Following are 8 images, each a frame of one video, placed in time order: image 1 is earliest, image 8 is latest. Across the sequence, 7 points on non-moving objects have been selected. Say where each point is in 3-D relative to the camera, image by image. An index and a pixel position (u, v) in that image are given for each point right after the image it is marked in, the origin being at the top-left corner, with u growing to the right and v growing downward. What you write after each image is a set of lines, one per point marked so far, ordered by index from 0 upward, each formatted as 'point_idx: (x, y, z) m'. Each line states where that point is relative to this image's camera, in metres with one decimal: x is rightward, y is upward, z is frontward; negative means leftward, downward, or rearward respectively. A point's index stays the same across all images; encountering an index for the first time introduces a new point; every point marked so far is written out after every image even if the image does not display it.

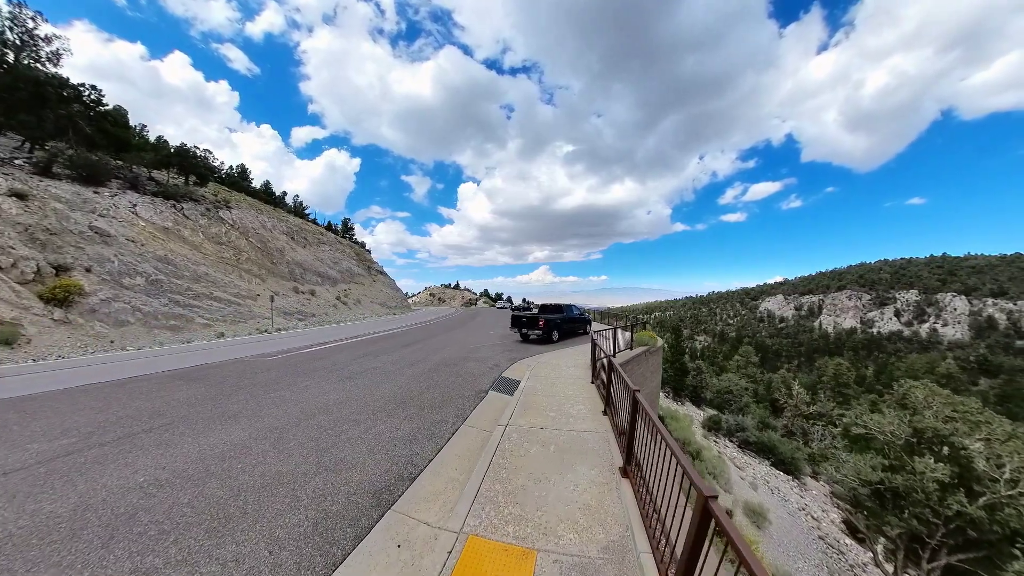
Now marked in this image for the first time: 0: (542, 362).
0: (+0.6, -1.5, +7.0) m
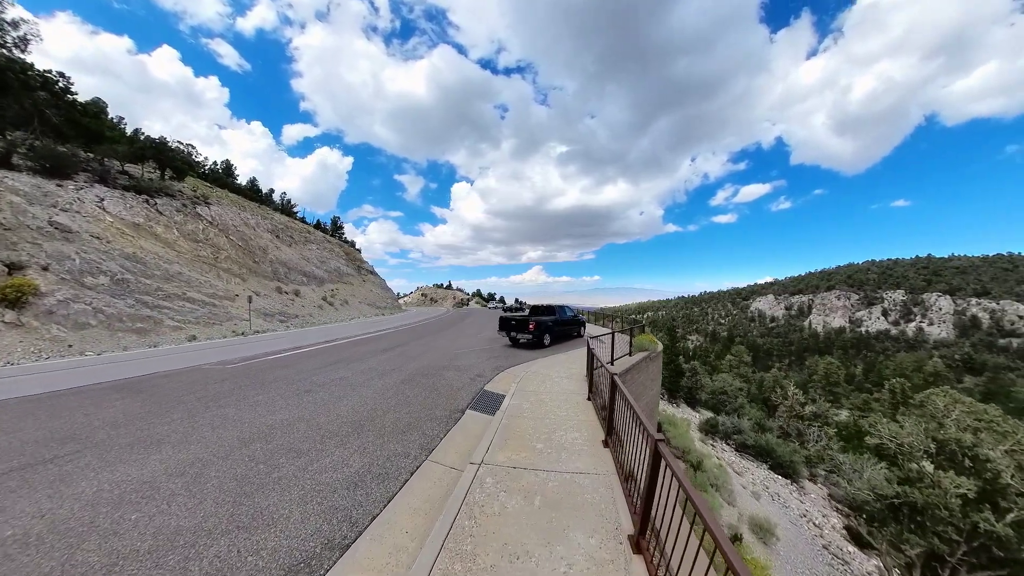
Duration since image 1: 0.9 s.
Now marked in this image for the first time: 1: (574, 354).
0: (+0.3, -1.5, +6.1) m
1: (+1.5, -1.6, +7.9) m
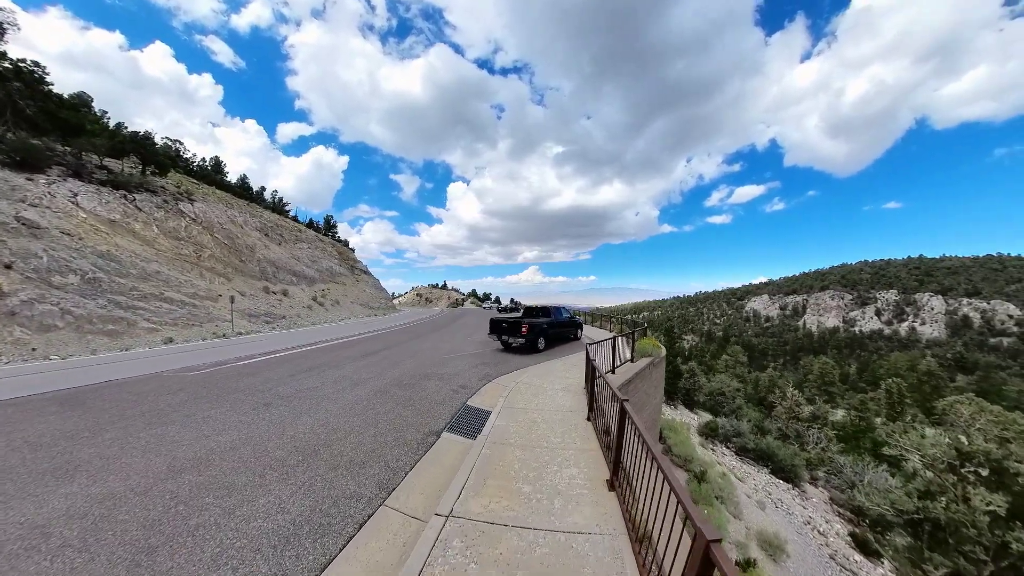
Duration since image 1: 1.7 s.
0: (+0.2, -1.5, +5.4) m
1: (+1.3, -1.6, +7.3) m
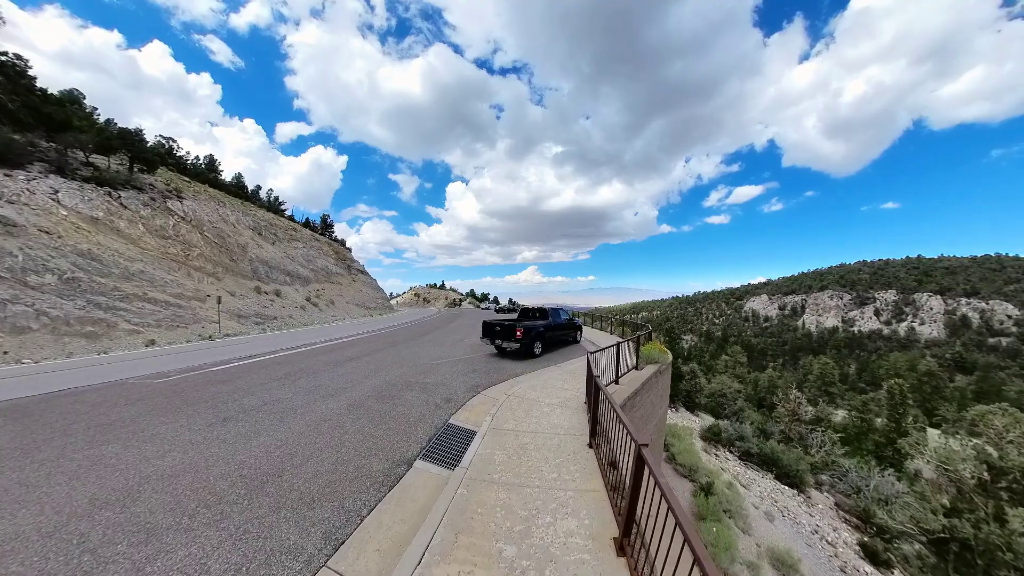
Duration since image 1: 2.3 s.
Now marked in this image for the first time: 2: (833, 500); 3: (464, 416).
0: (0.0, -1.5, +4.8) m
1: (+1.2, -1.6, +6.7) m
2: (+17.9, -11.9, +19.3) m
3: (-0.6, -1.6, +4.3) m
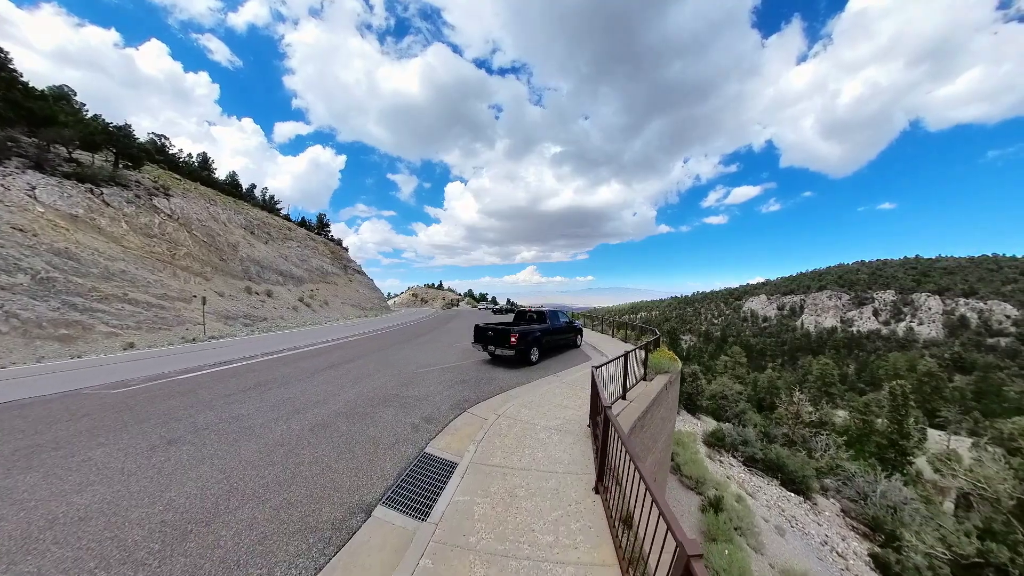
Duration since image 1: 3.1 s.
0: (-0.1, -1.5, +4.2) m
1: (+1.0, -1.6, +6.0) m
2: (+17.8, -11.9, +18.7) m
3: (-0.7, -1.6, +3.6) m
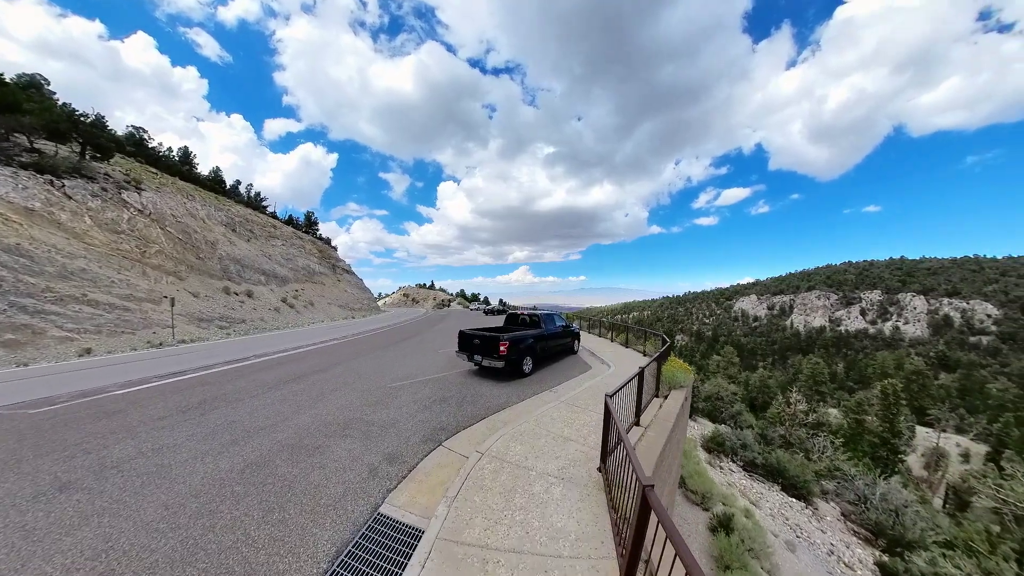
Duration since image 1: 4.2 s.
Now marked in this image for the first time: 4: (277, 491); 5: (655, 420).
0: (-0.2, -1.5, +3.3) m
1: (+0.9, -1.6, +5.1) m
2: (+17.4, -11.9, +18.2) m
3: (-0.8, -1.6, +2.7) m
4: (-2.0, -1.7, +3.0) m
5: (+1.7, -1.6, +4.2) m
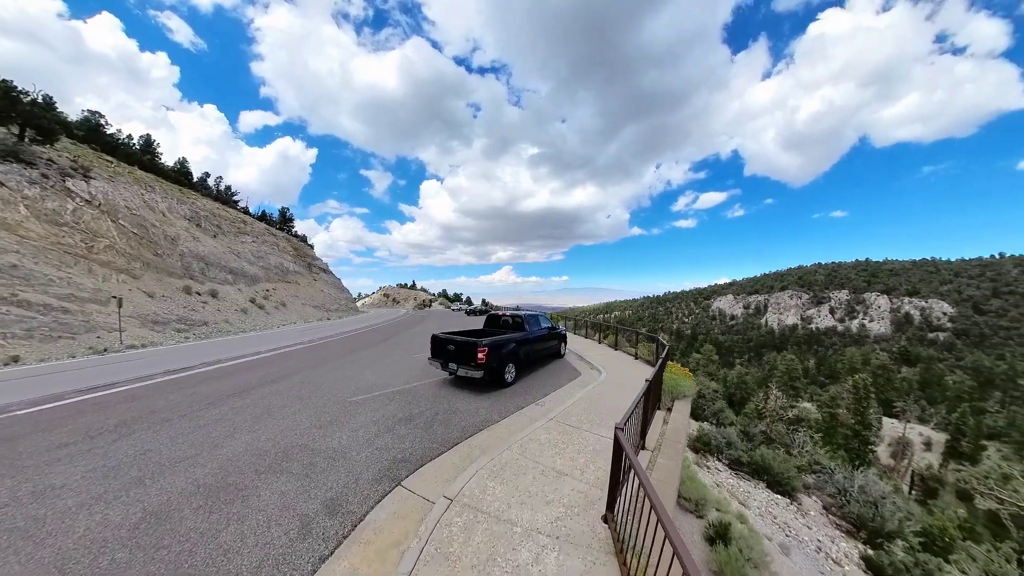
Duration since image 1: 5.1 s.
0: (-0.3, -1.5, +2.6) m
1: (+0.6, -1.6, +4.5) m
2: (+16.5, -11.9, +18.3) m
3: (-0.9, -1.6, +2.0) m
4: (-2.2, -1.7, +2.2) m
5: (+1.5, -1.6, +3.6) m
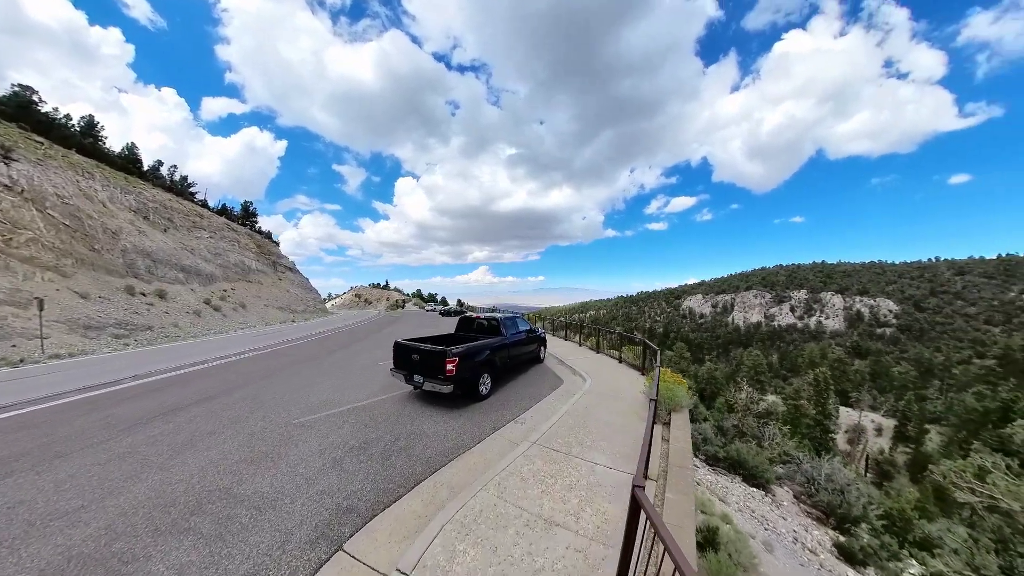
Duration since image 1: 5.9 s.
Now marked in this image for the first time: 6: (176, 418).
0: (-0.5, -1.5, +2.0) m
1: (+0.4, -1.6, +3.9) m
2: (+15.3, -11.9, +18.8) m
3: (-1.0, -1.6, +1.4) m
4: (-2.3, -1.7, +1.5) m
5: (+1.3, -1.6, +3.2) m
6: (-4.4, -1.7, +4.6) m
